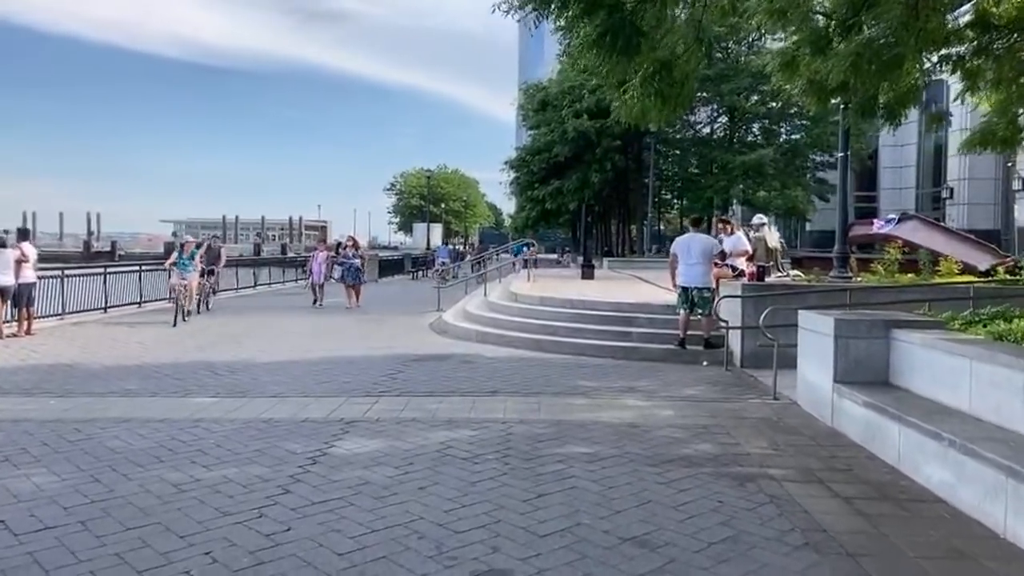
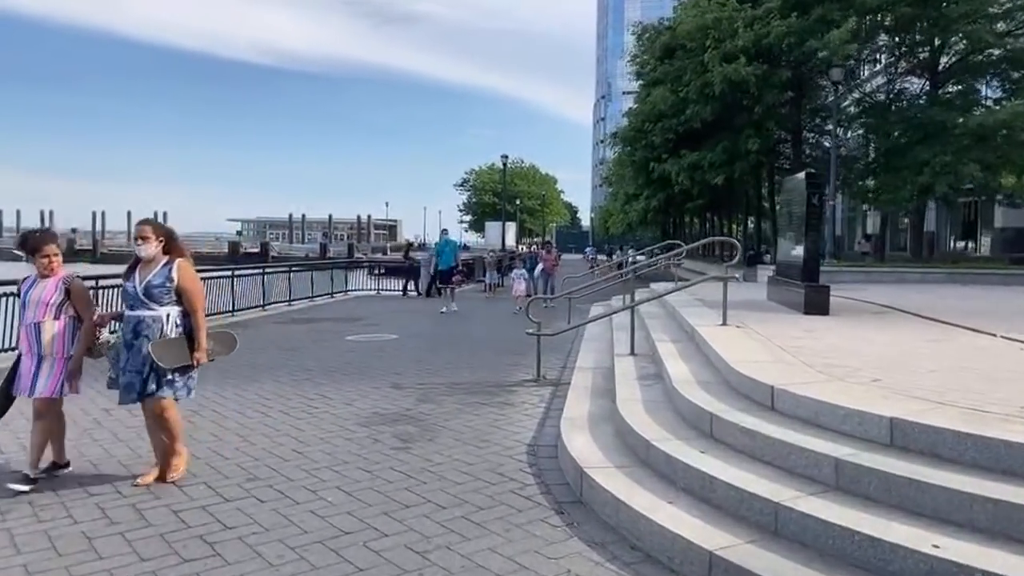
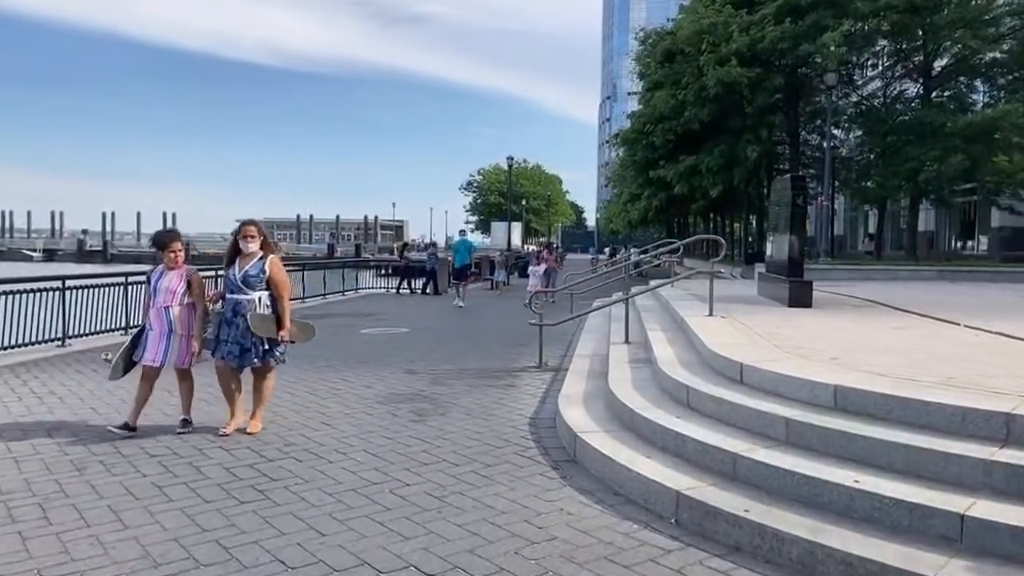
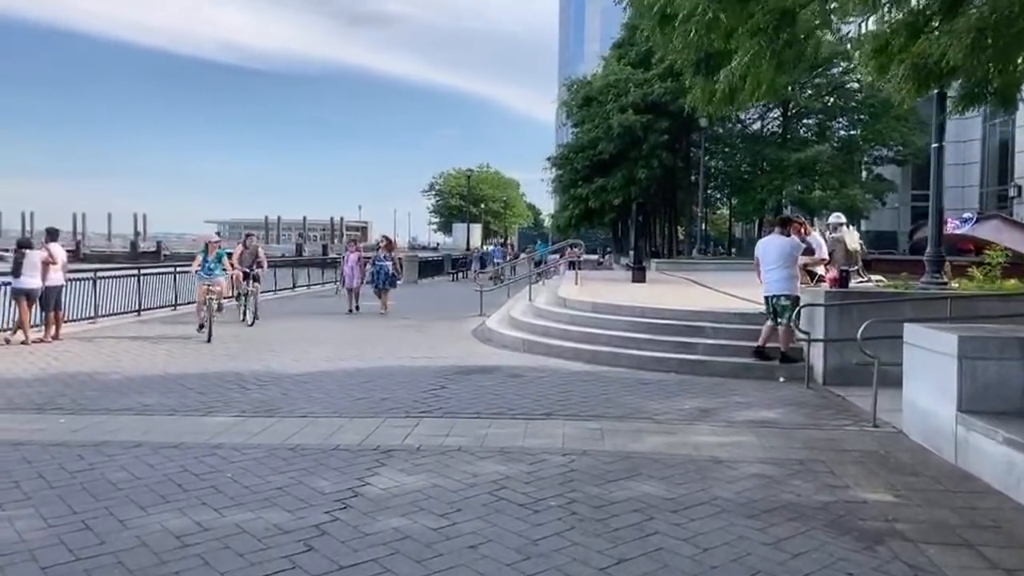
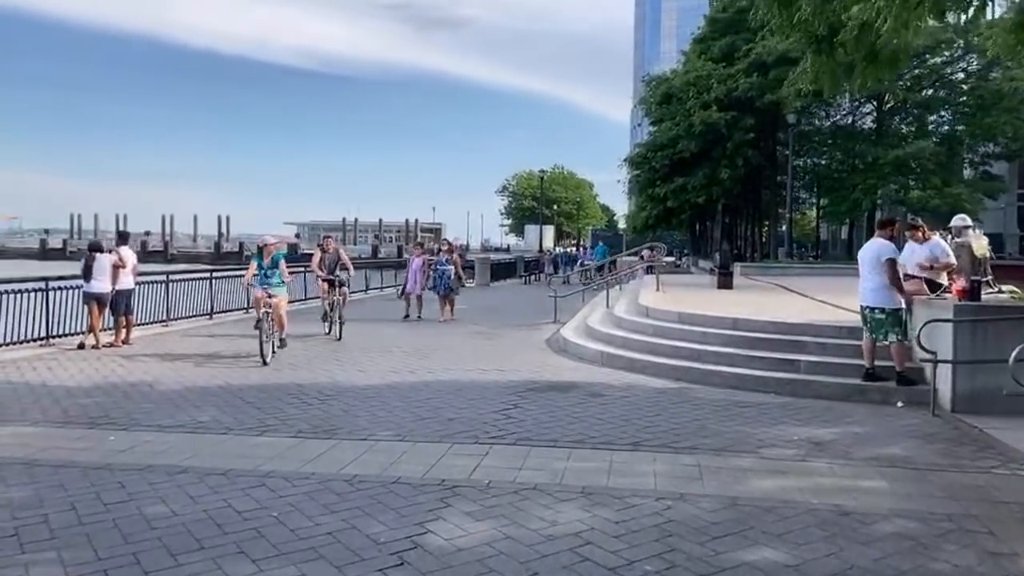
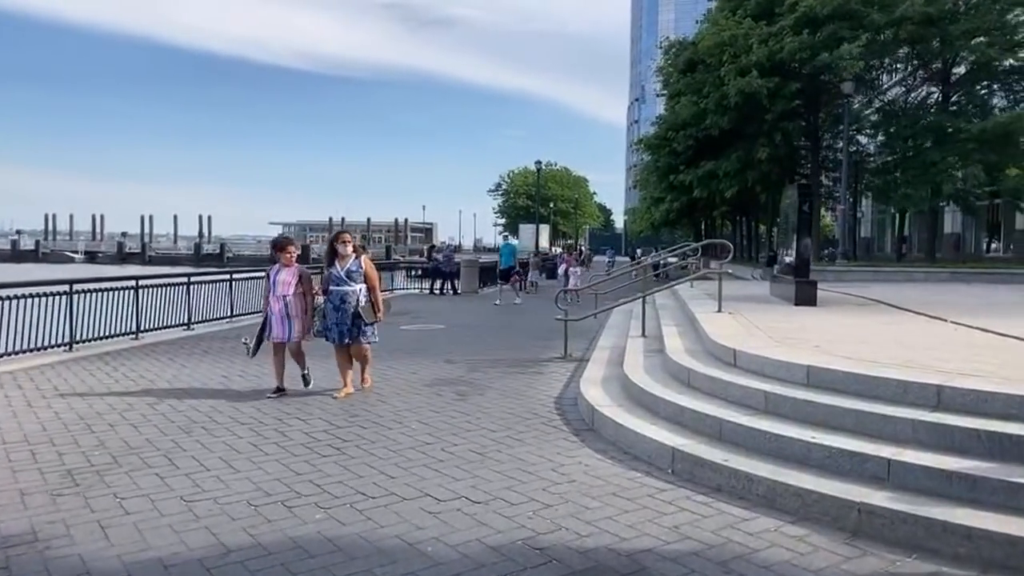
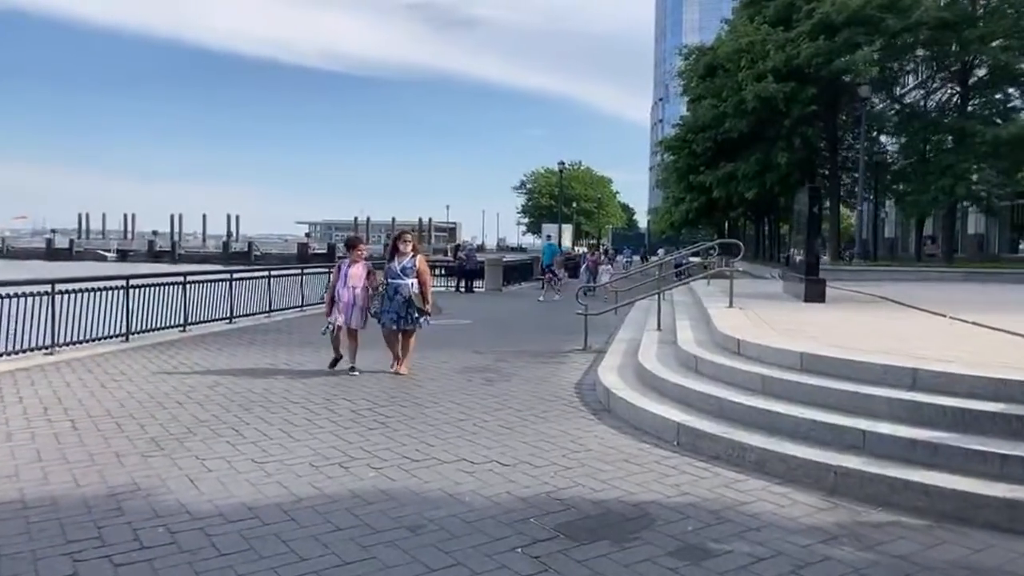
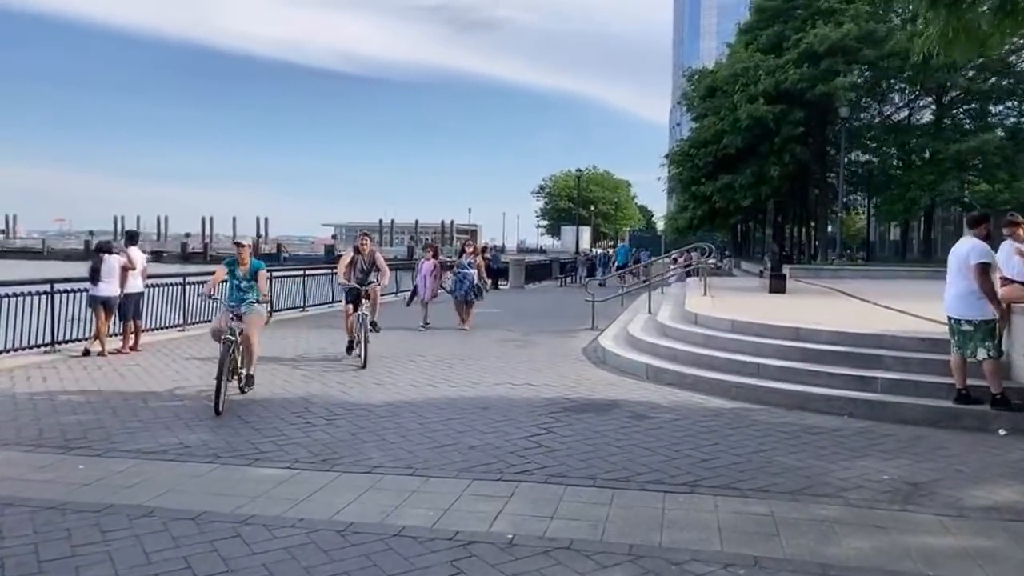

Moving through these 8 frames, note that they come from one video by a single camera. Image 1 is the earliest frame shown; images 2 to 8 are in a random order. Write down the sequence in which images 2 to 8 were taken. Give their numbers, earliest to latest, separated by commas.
4, 5, 8, 7, 6, 3, 2
